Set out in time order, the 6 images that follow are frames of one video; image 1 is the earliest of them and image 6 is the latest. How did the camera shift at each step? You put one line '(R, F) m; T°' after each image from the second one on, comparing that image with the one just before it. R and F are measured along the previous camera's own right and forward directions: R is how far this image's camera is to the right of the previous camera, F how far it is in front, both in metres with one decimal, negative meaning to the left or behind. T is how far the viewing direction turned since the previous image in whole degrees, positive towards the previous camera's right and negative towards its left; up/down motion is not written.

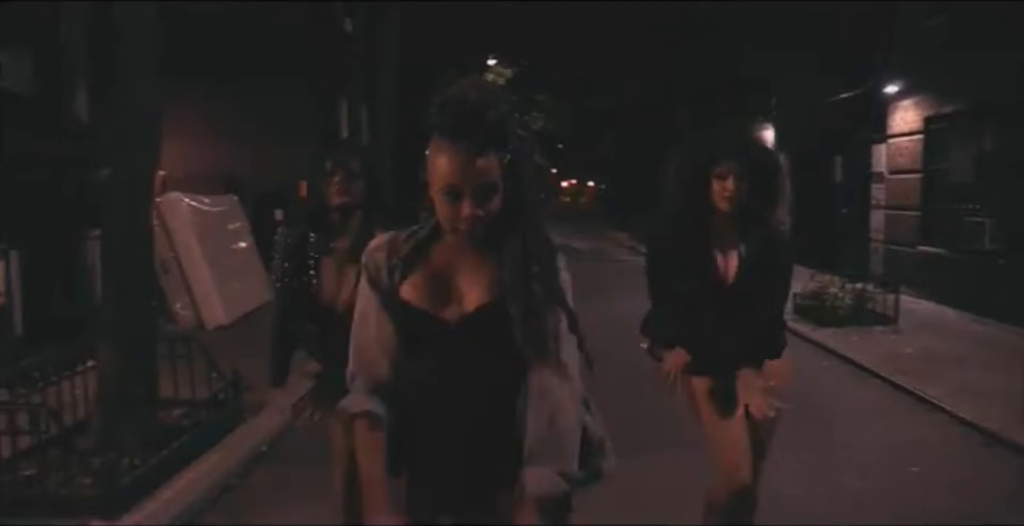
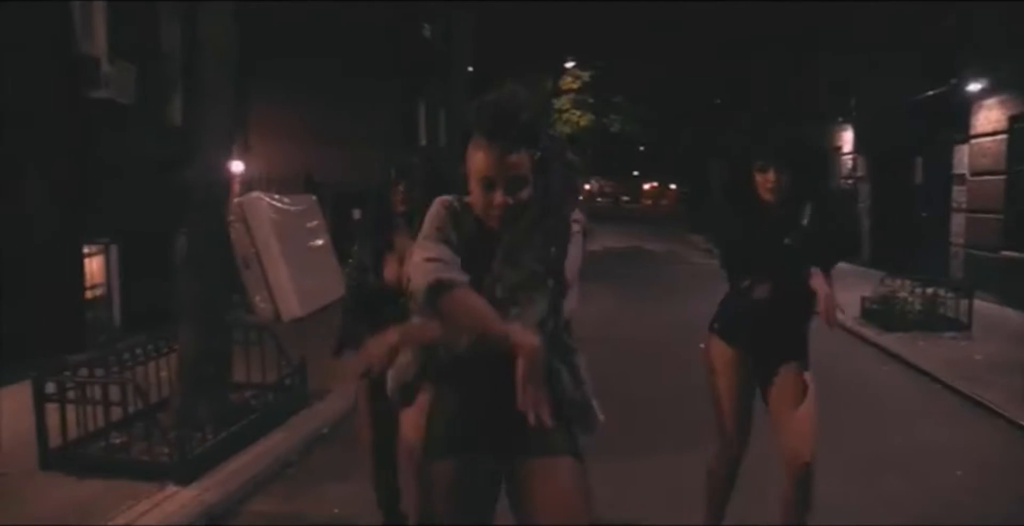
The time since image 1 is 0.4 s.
(+0.2, -0.4) m; -5°
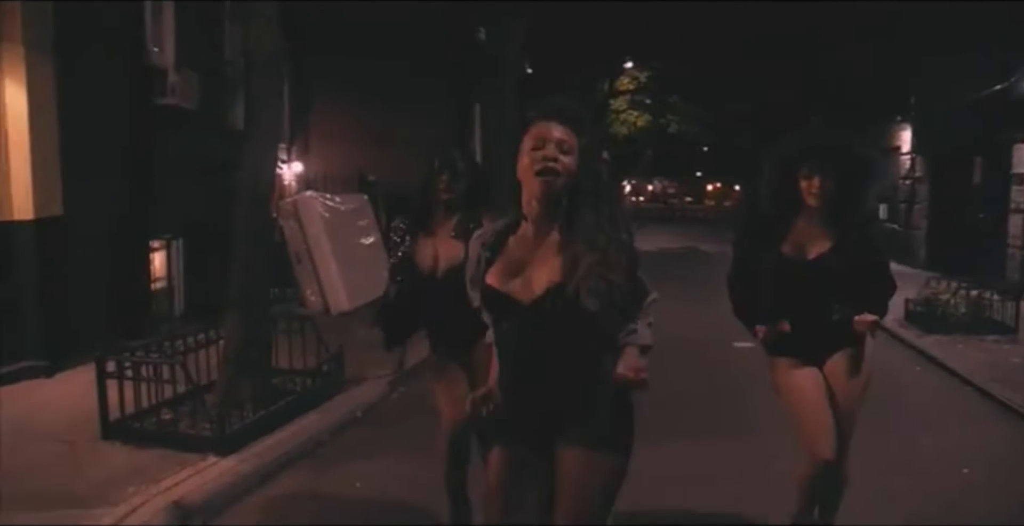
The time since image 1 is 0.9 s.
(+0.3, -0.5) m; -4°
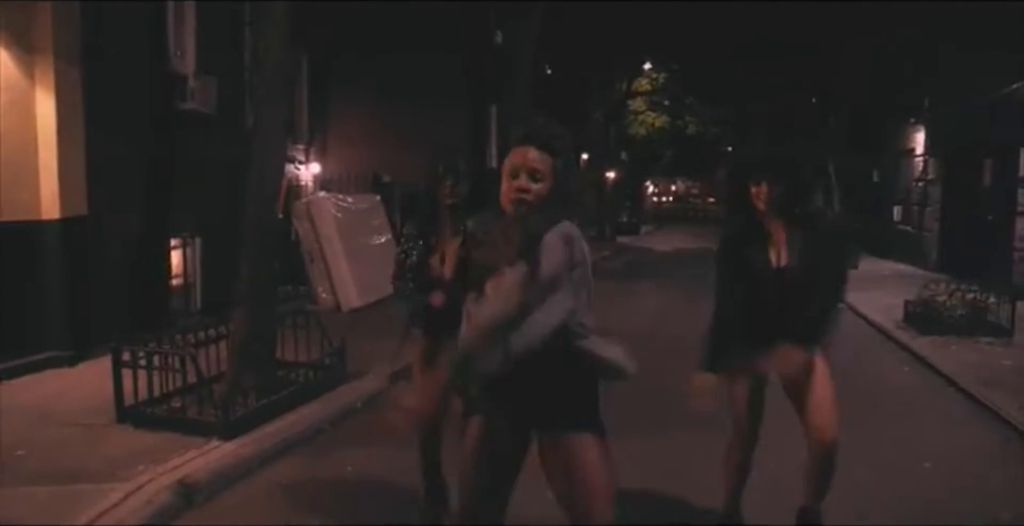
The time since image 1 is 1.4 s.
(+0.3, -0.4) m; -1°
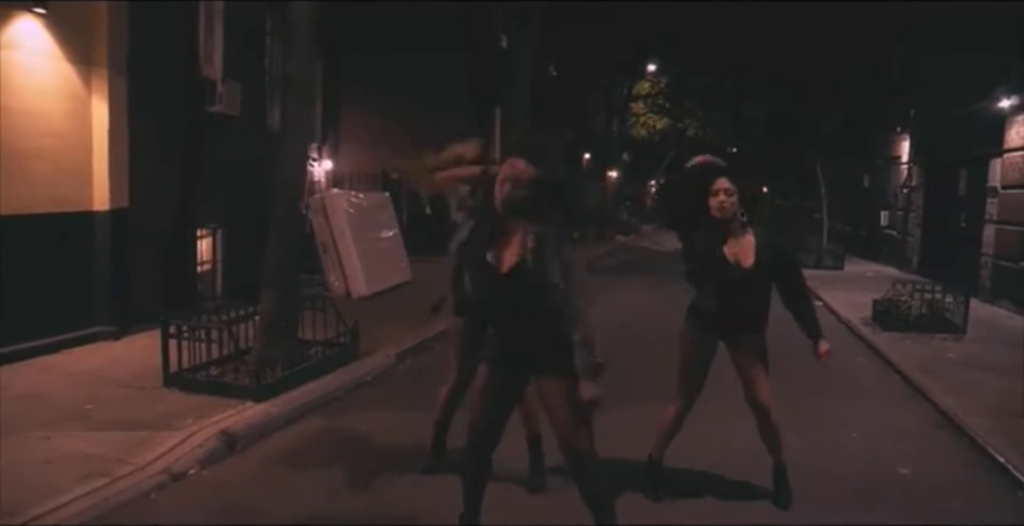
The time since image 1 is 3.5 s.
(+0.1, -1.2) m; 0°
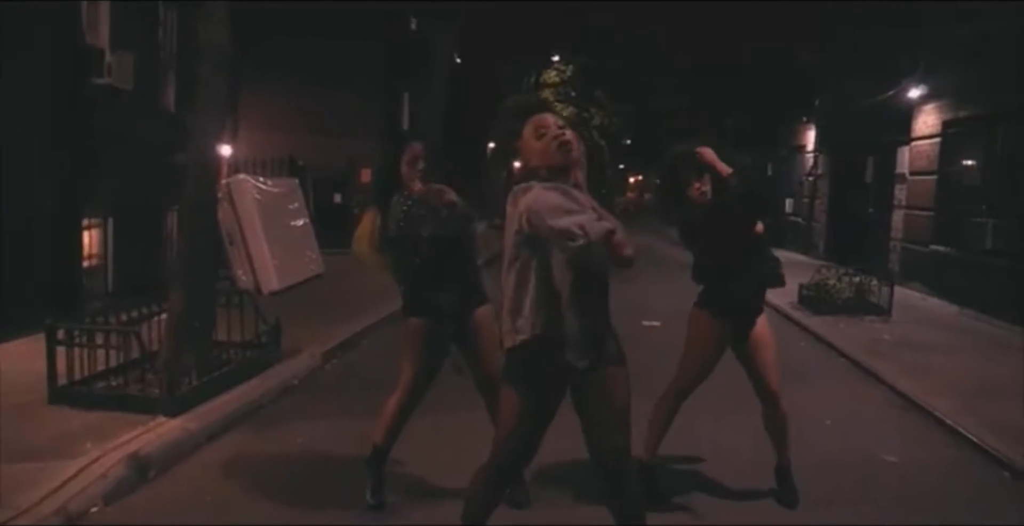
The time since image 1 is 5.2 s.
(-0.4, +1.0) m; +6°
